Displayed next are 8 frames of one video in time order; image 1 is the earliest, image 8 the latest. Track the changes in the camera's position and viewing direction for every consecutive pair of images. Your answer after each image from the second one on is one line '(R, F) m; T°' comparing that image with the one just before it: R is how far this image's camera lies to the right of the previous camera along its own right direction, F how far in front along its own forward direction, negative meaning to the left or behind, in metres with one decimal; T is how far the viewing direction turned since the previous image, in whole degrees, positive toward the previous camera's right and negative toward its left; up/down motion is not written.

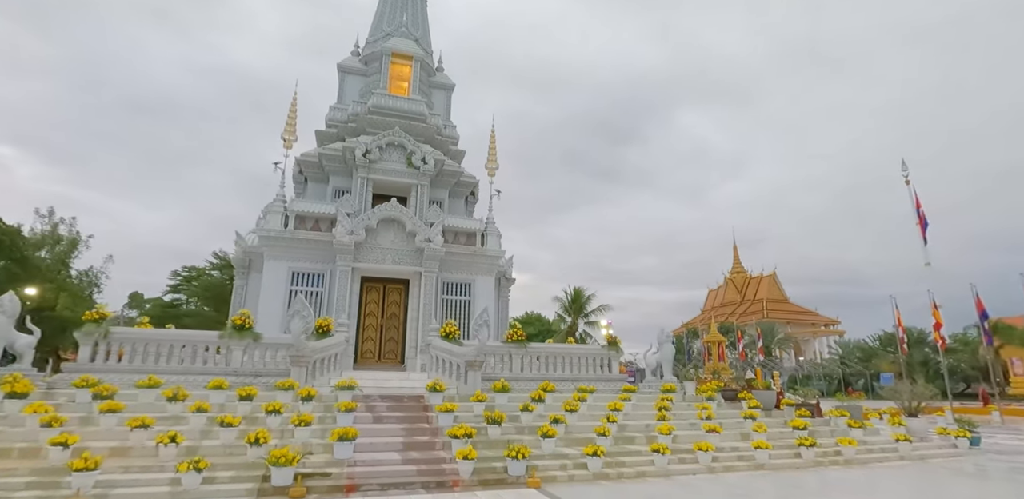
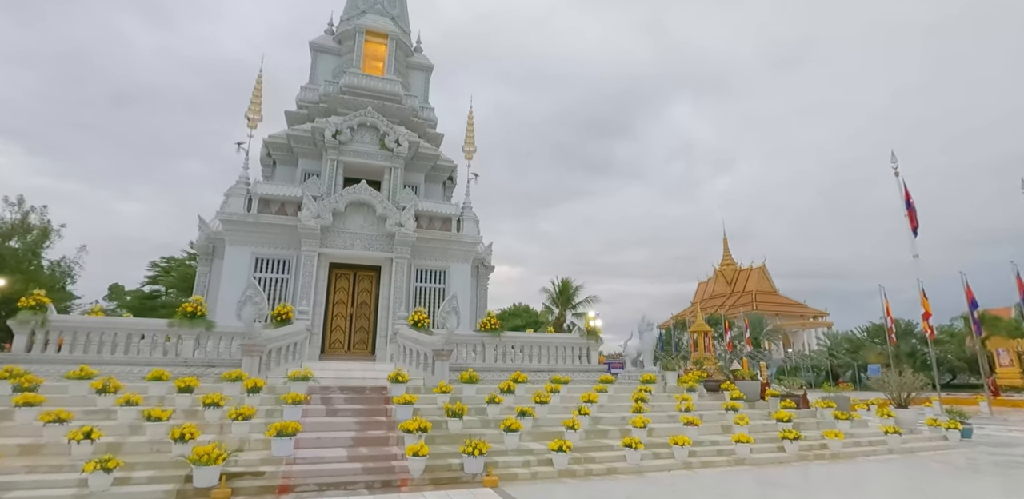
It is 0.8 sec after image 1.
(+0.4, +0.7) m; +1°
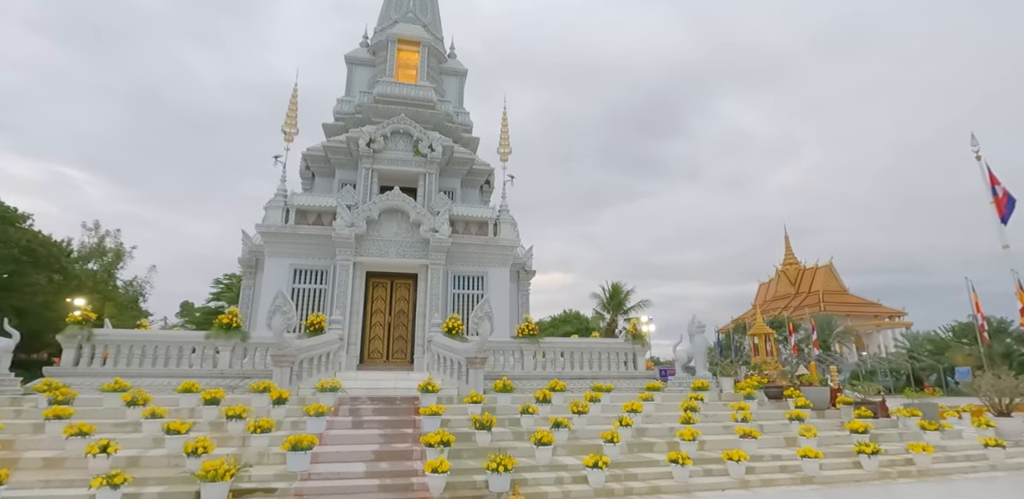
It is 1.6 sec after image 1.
(+0.4, +0.6) m; -6°
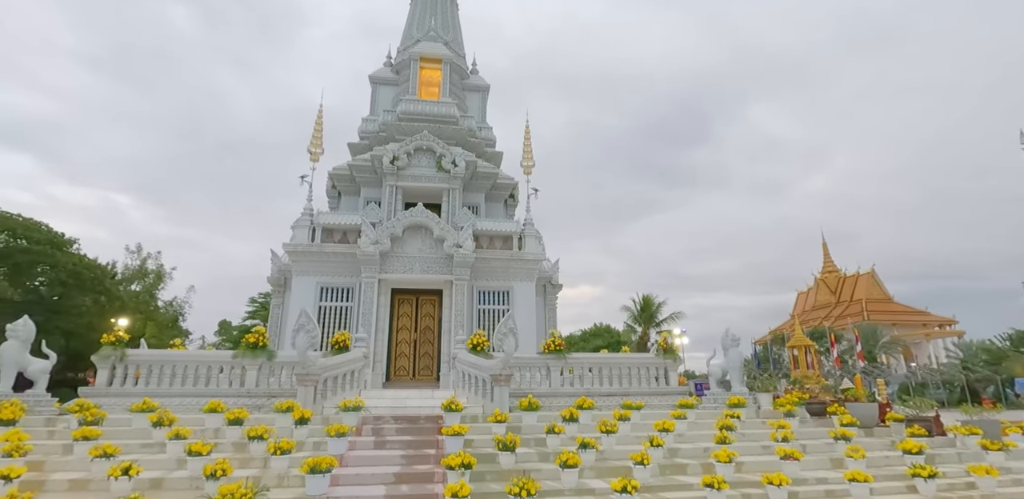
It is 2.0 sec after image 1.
(+0.1, +0.2) m; -3°
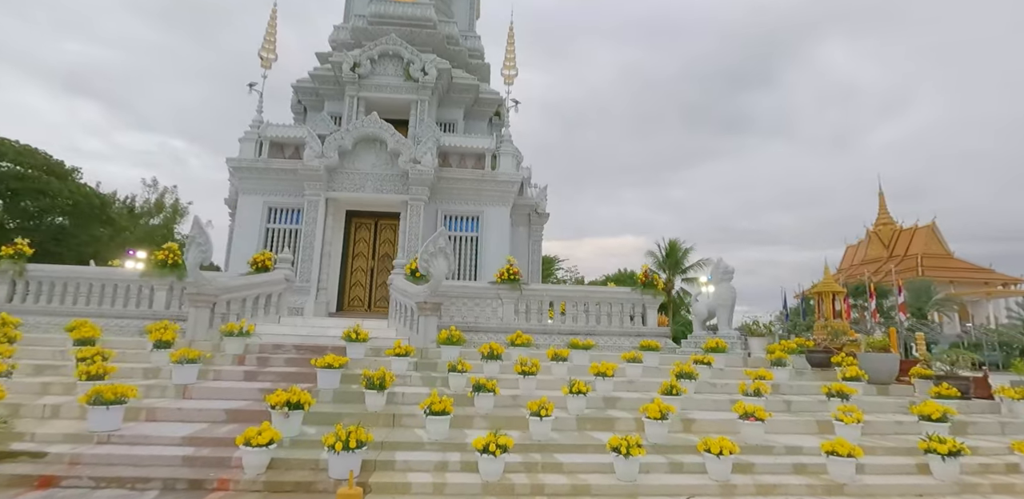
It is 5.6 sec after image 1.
(+1.7, +1.9) m; -4°
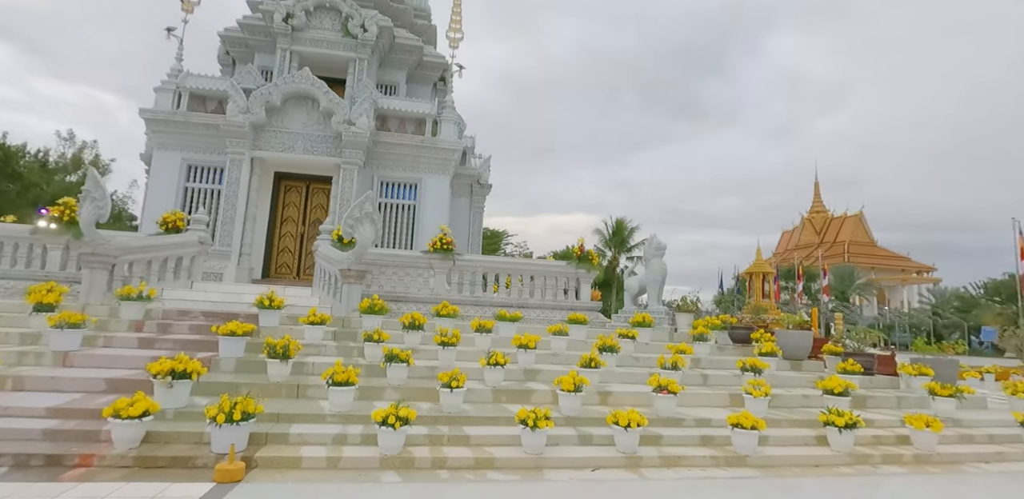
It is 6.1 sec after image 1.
(+0.3, +0.2) m; +5°
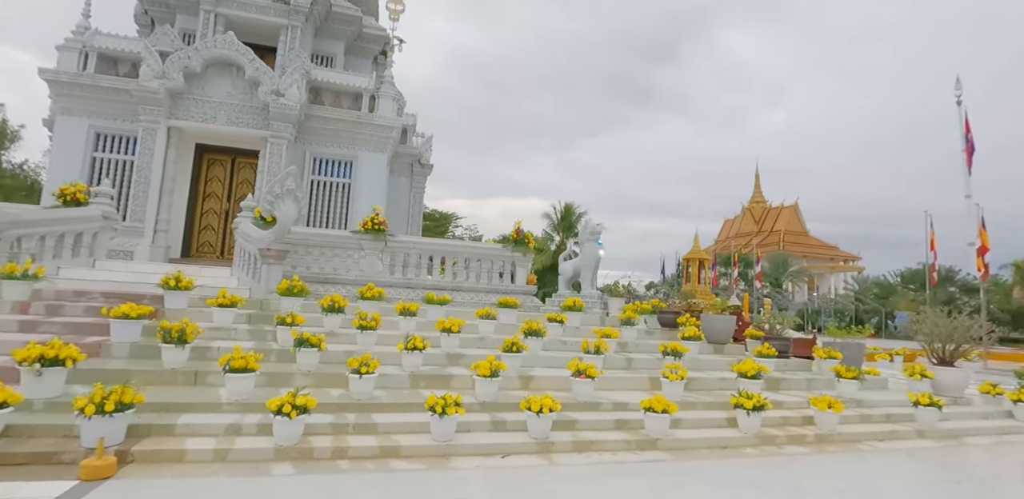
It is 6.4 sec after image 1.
(+0.3, +0.2) m; +5°
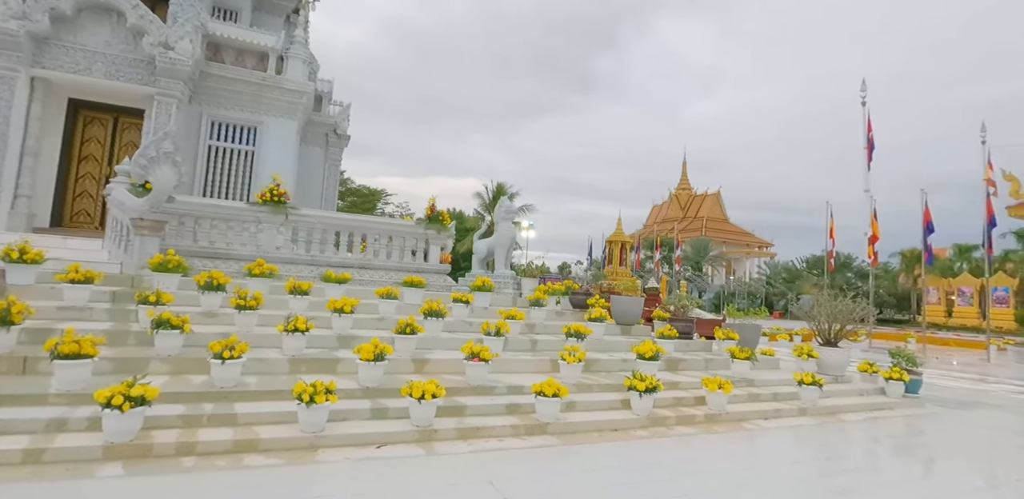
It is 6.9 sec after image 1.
(+0.4, +0.3) m; +7°
